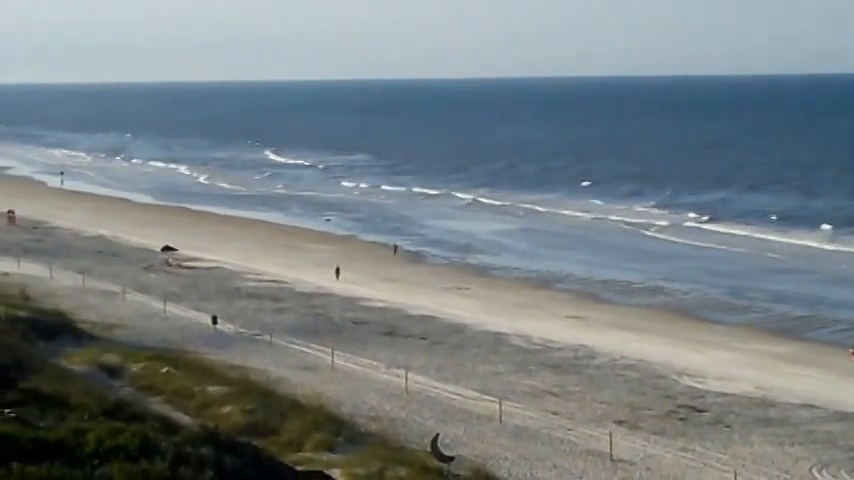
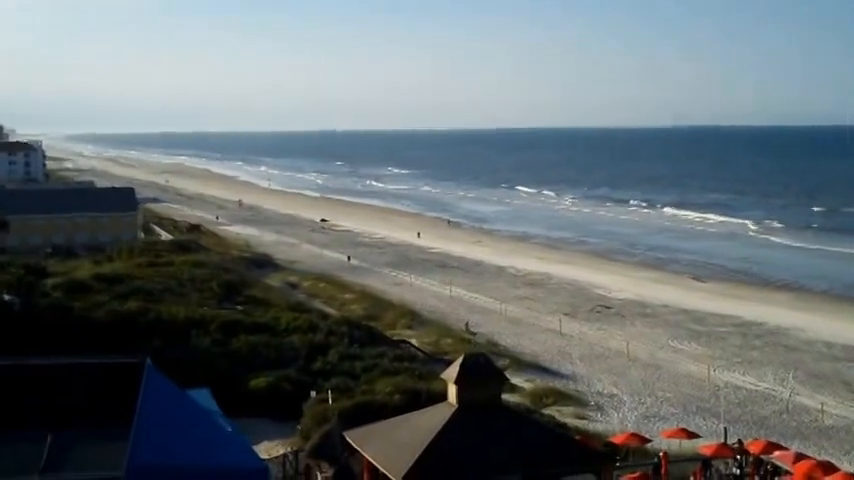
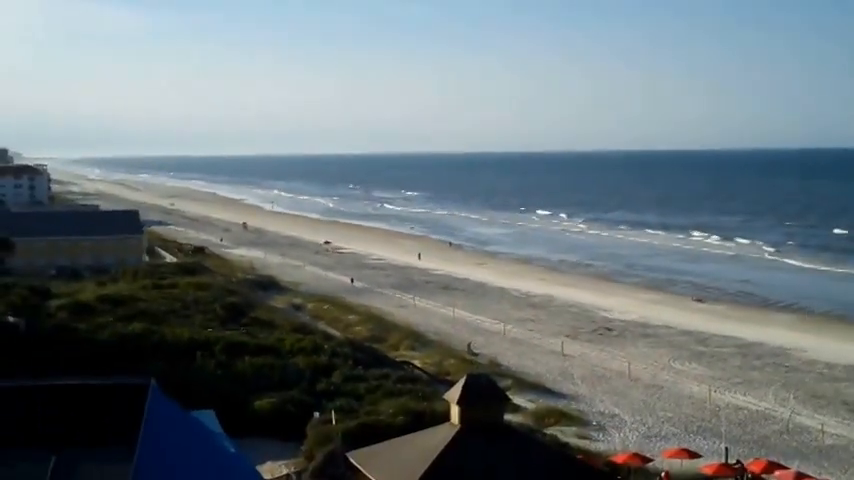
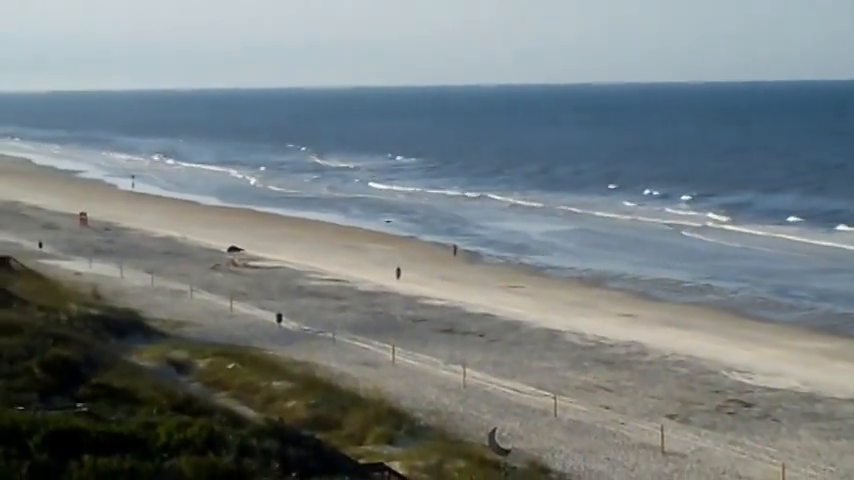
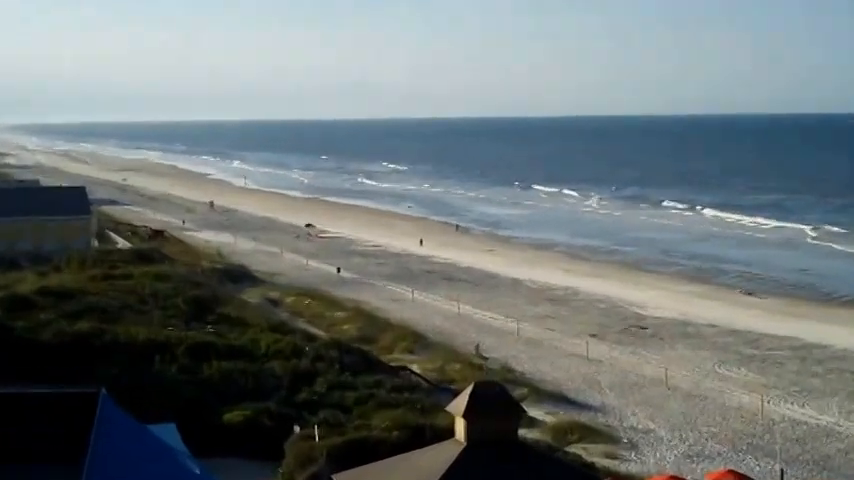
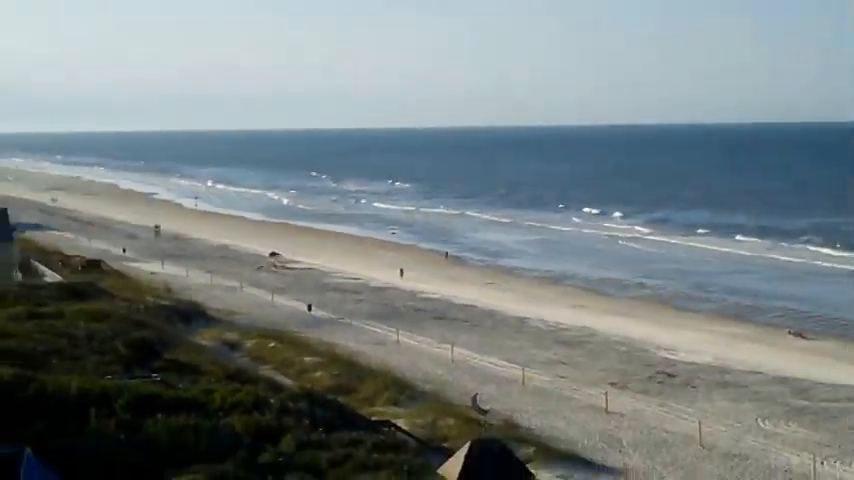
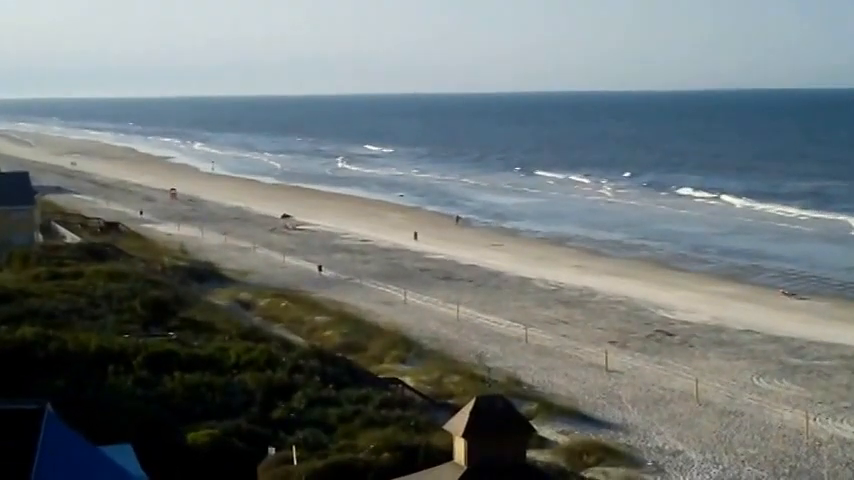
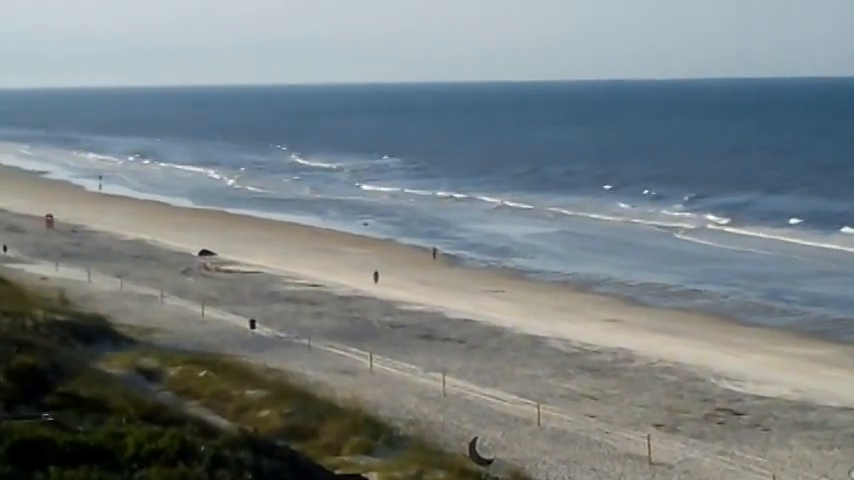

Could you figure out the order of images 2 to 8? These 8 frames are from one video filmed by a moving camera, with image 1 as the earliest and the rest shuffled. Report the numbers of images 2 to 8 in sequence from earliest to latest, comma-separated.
8, 4, 6, 3, 2, 5, 7
